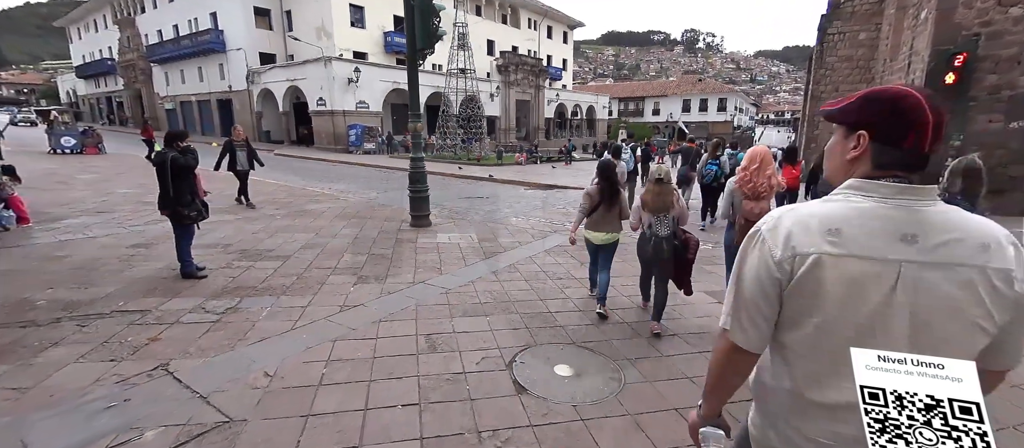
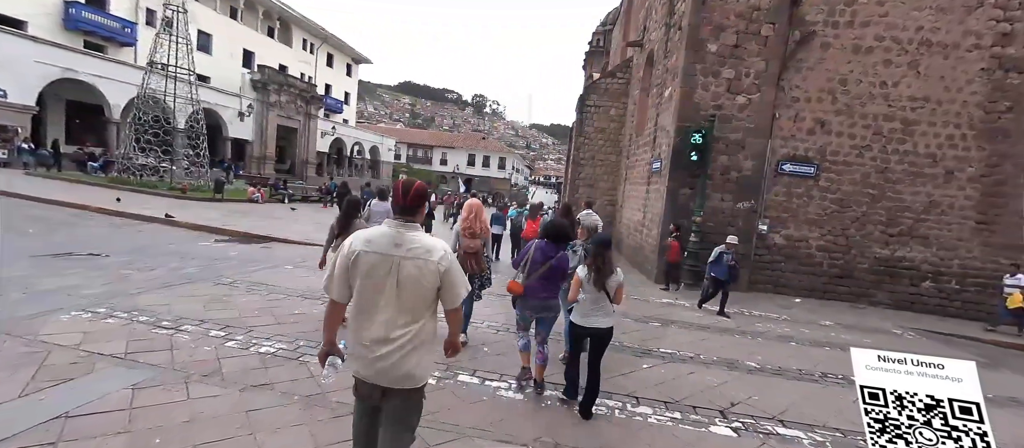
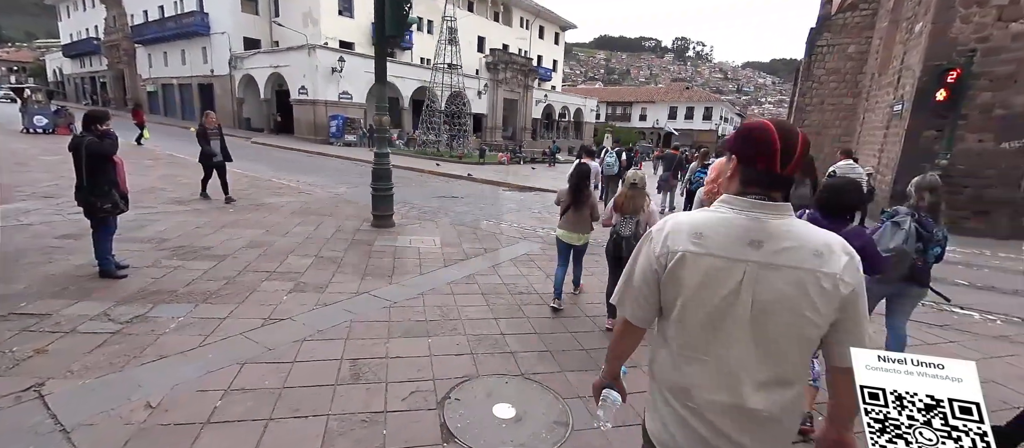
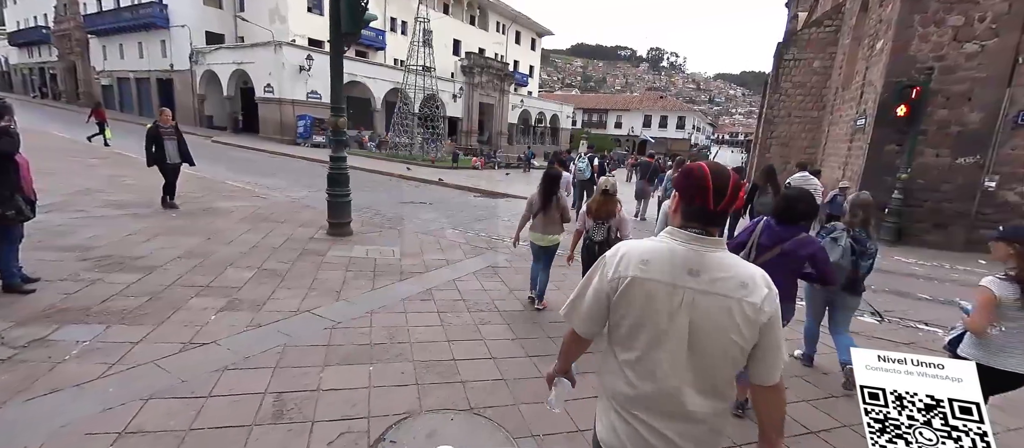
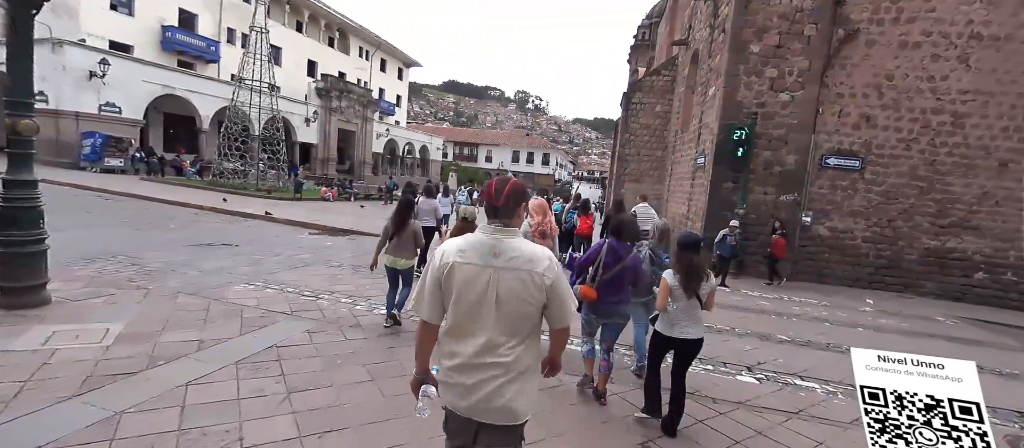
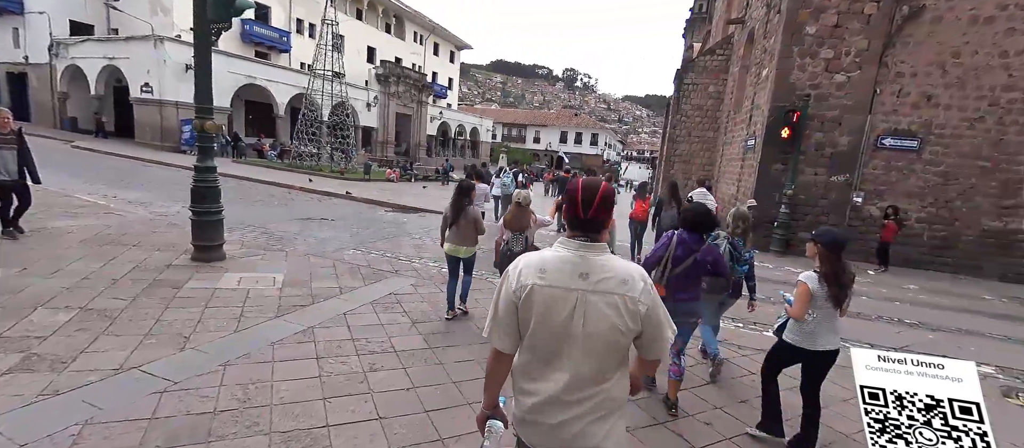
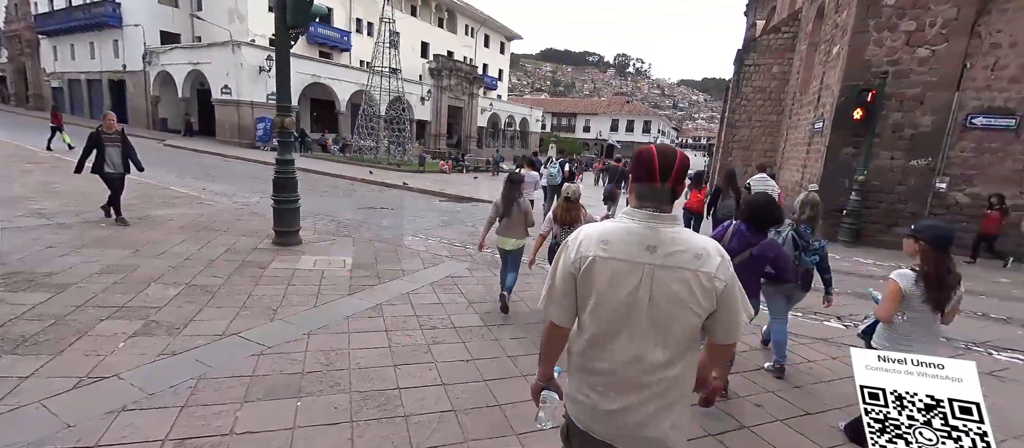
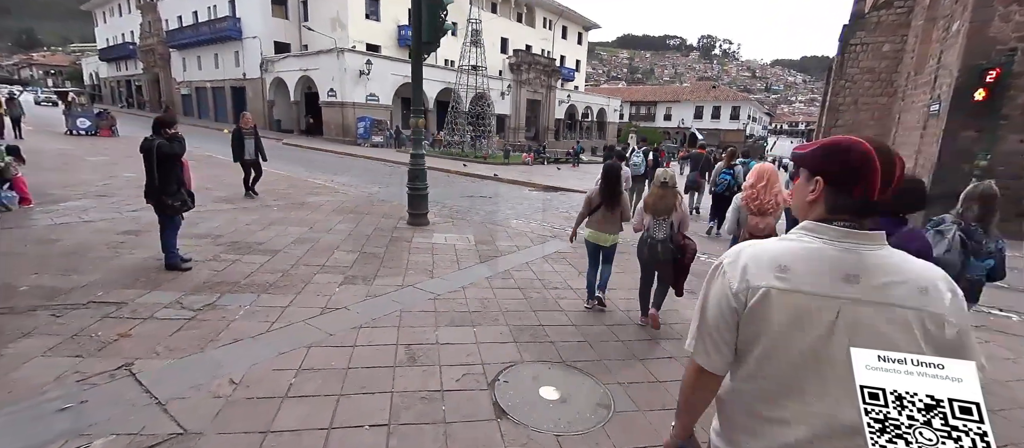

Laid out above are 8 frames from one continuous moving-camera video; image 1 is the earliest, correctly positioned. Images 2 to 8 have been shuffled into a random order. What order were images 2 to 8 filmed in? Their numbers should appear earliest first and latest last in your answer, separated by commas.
8, 3, 4, 7, 6, 5, 2
